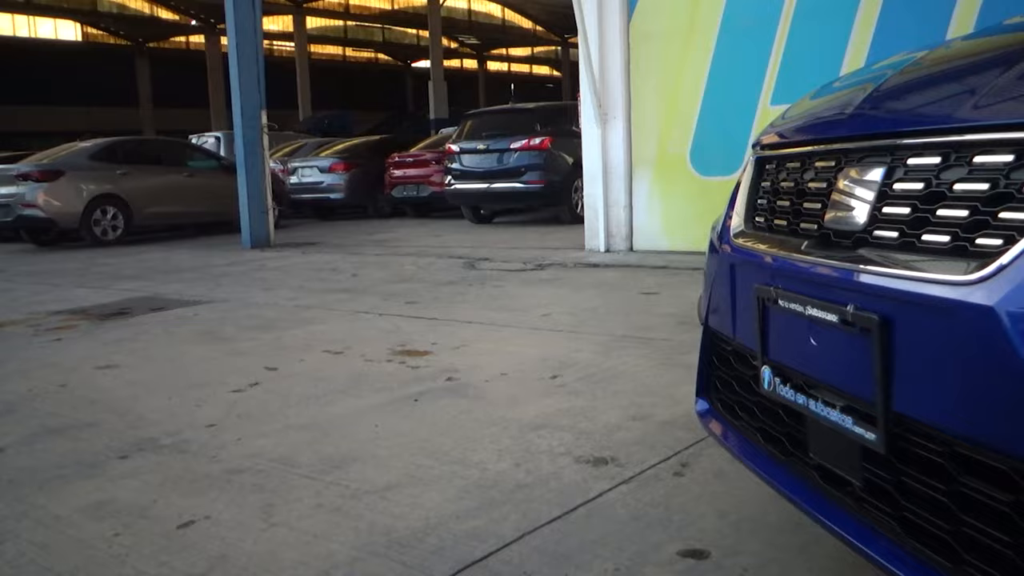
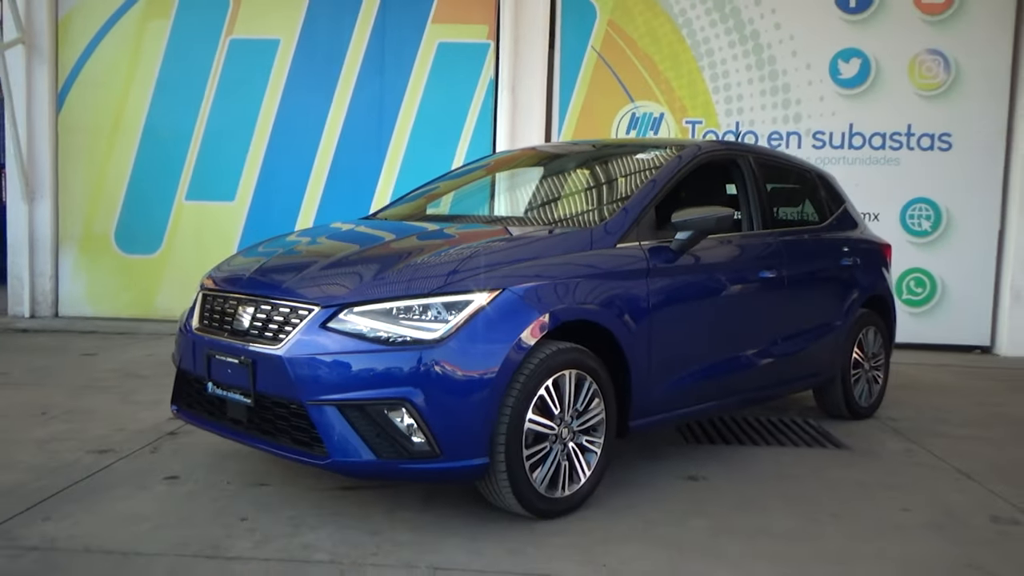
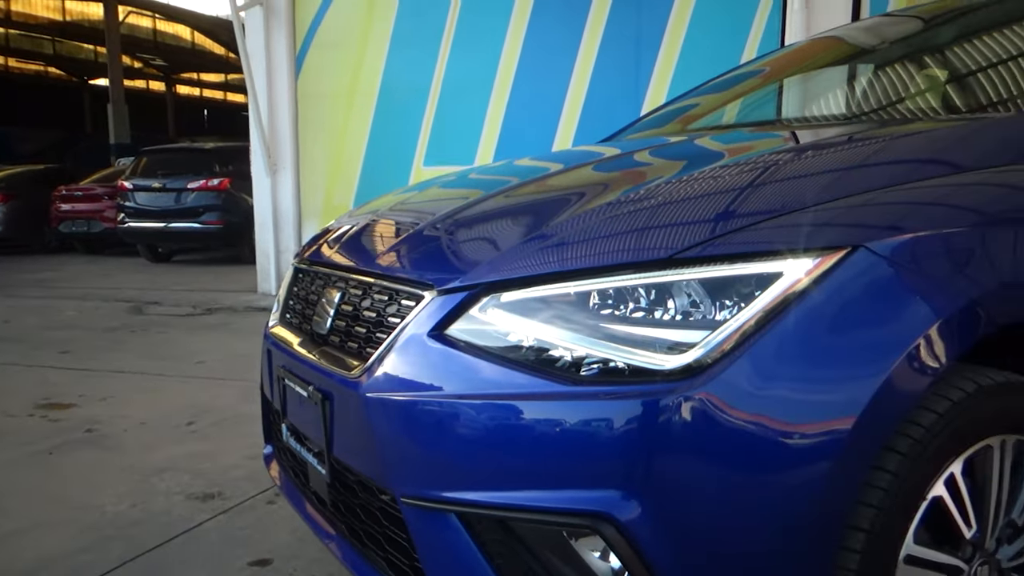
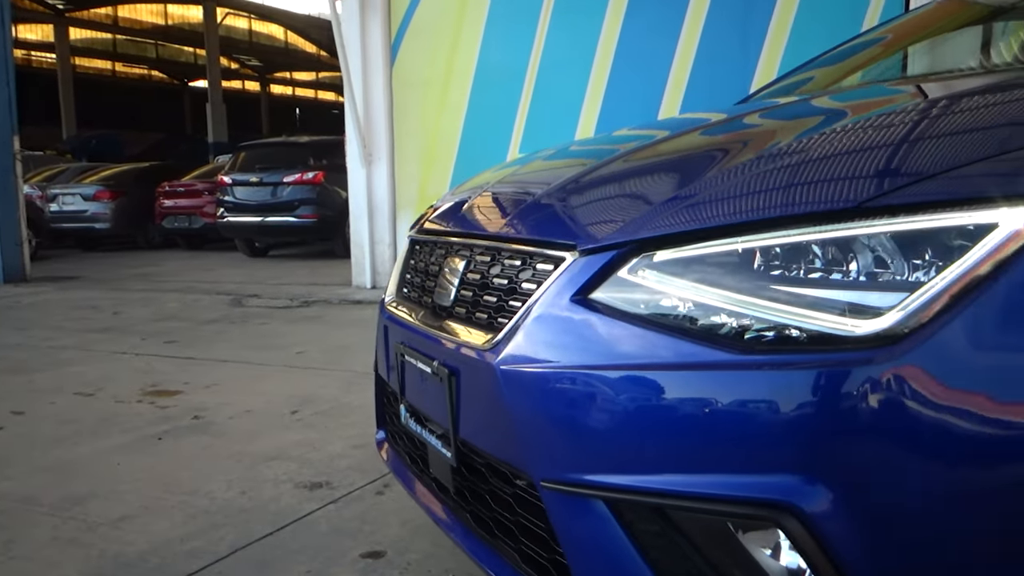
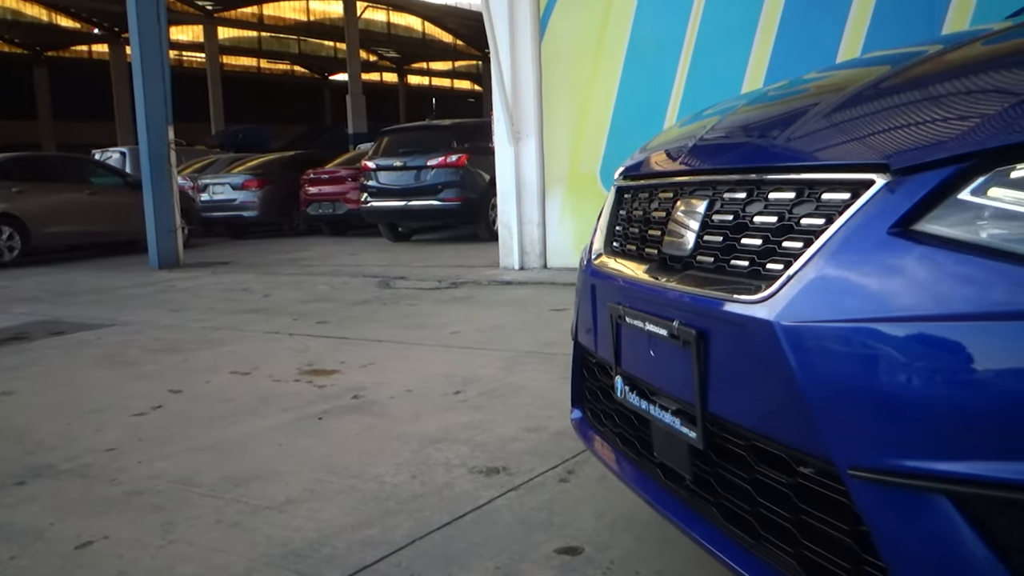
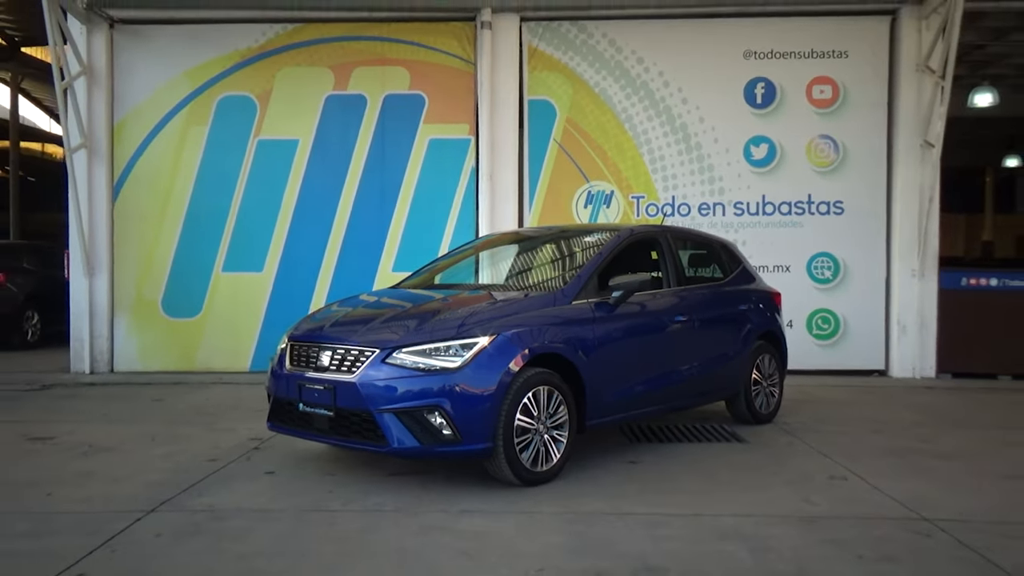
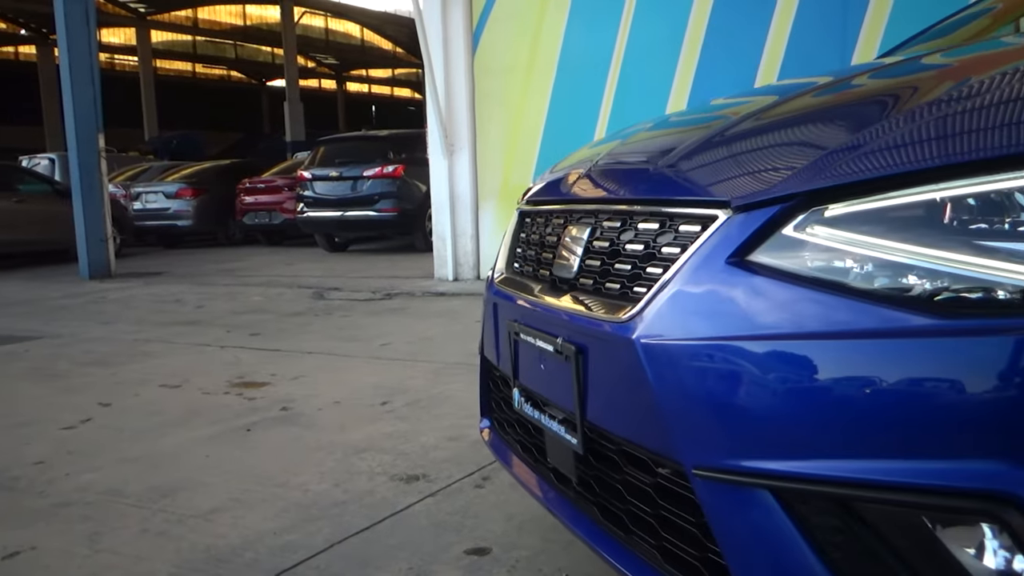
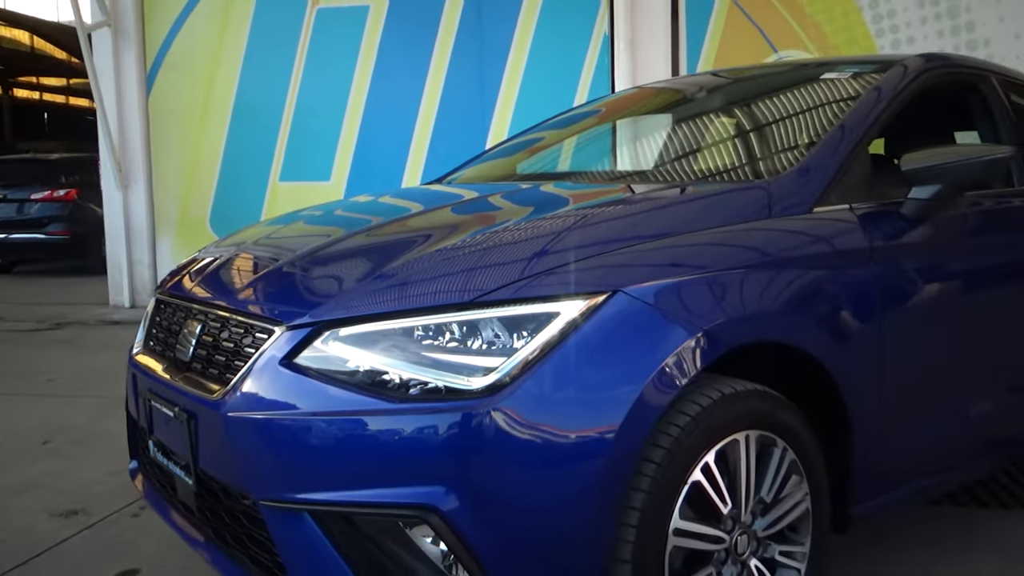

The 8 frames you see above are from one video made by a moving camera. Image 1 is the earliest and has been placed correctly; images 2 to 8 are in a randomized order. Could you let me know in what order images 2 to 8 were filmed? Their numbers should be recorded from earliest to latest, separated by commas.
5, 7, 4, 3, 8, 2, 6
